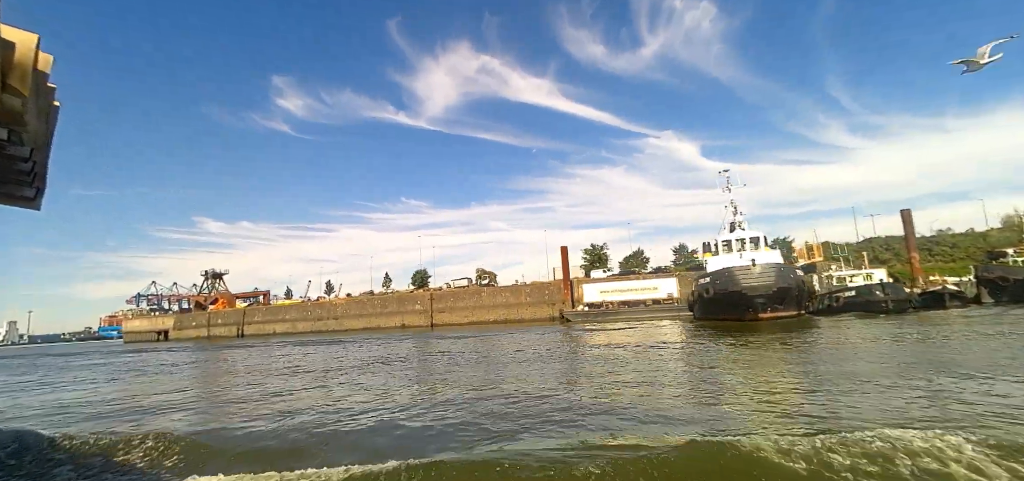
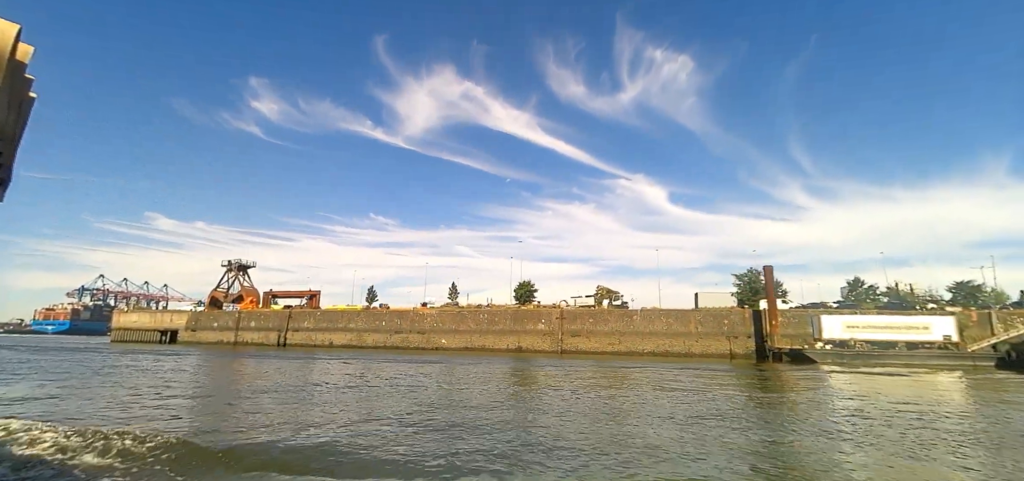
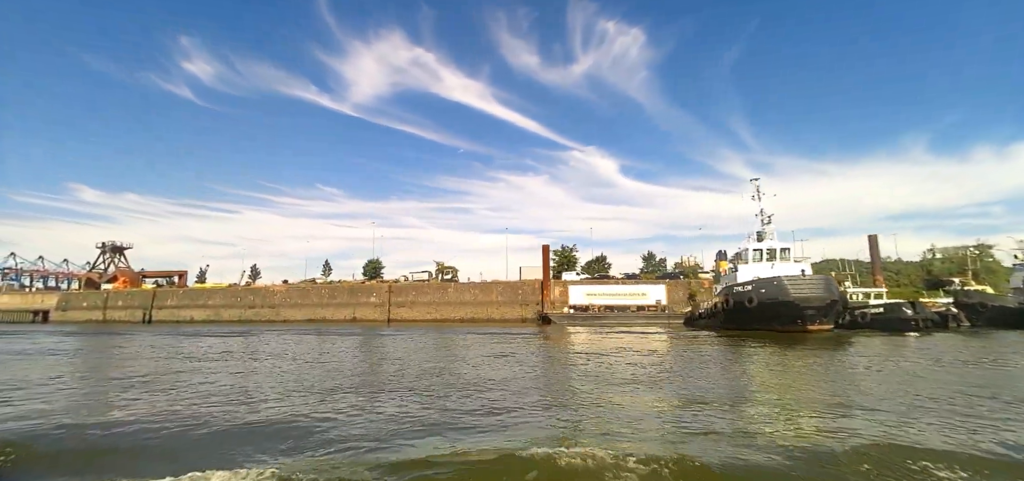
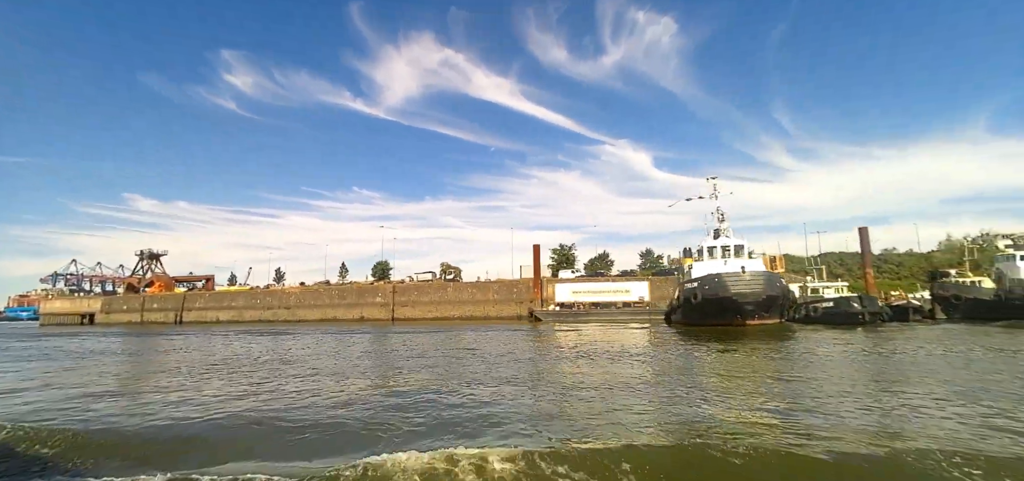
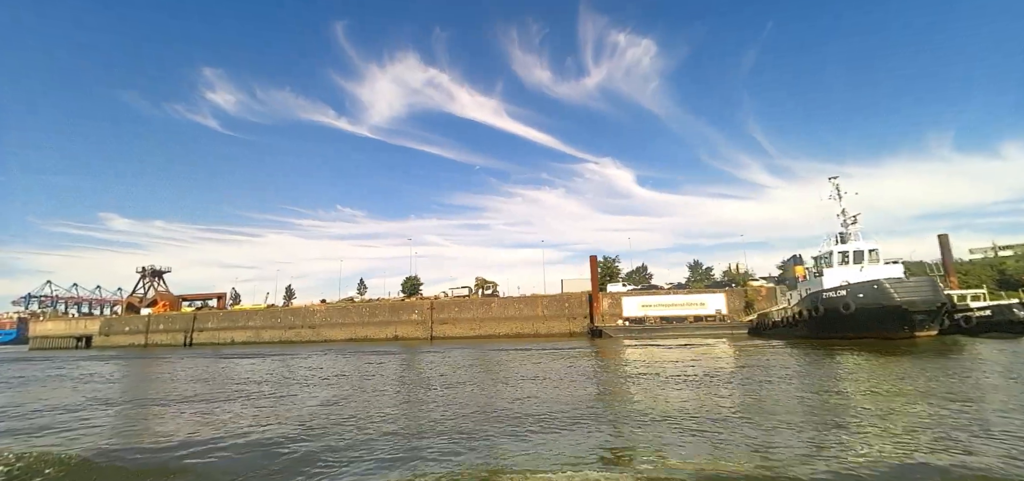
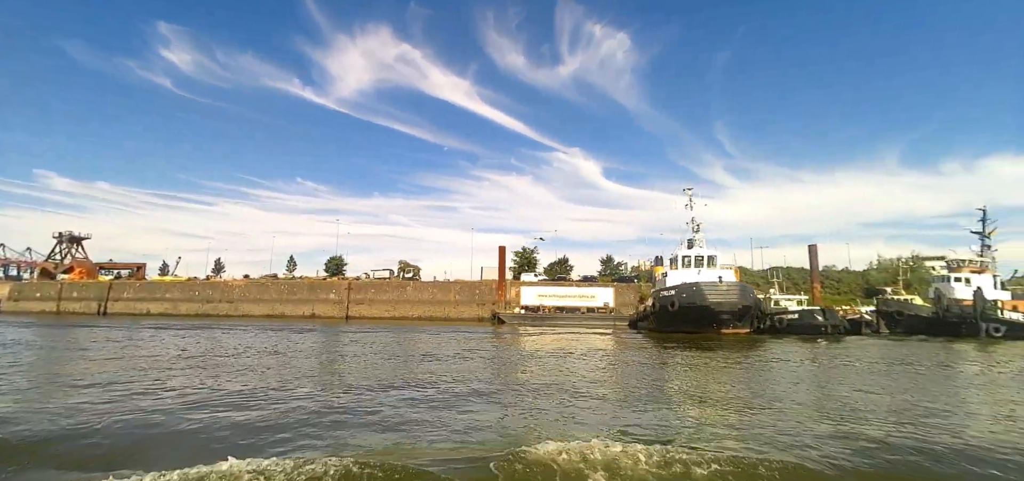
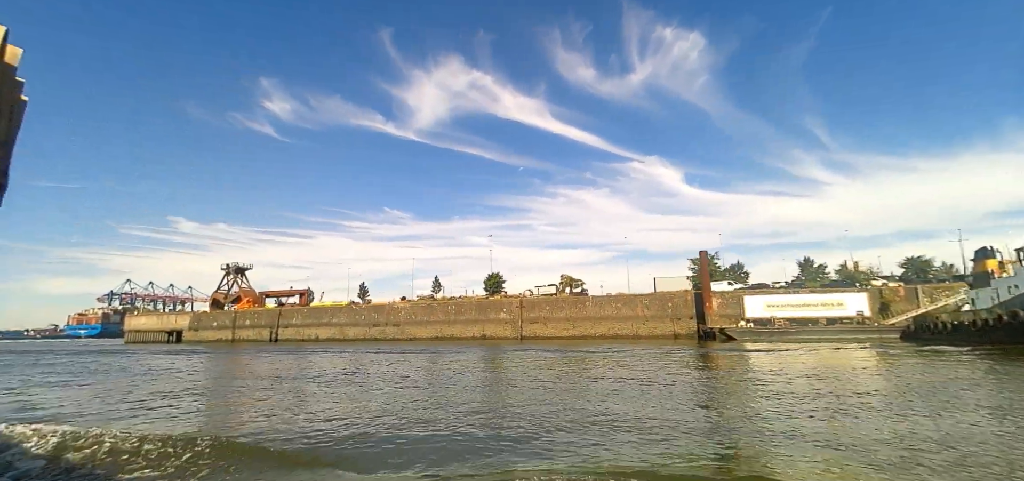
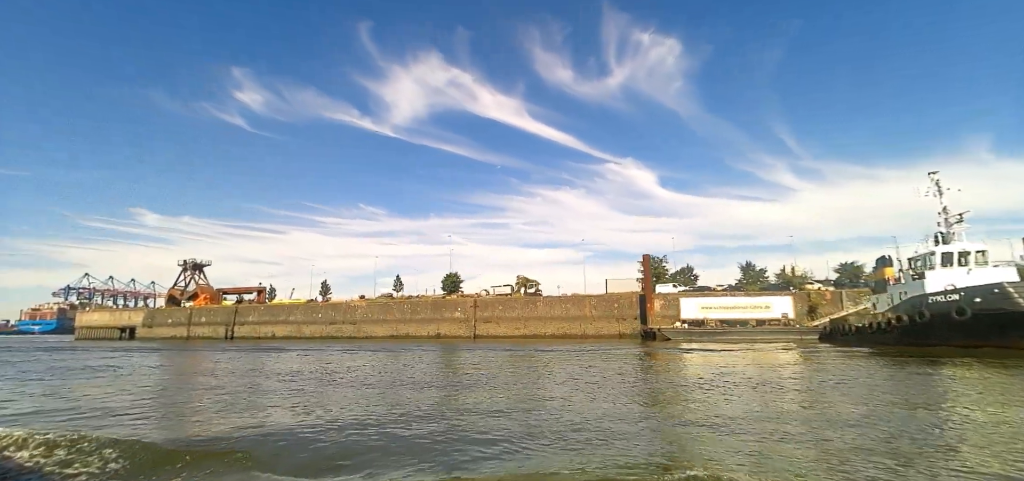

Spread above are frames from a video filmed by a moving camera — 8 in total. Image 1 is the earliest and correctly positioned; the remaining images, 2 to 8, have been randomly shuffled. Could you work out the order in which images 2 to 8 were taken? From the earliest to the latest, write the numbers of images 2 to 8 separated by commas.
4, 6, 3, 5, 8, 7, 2
